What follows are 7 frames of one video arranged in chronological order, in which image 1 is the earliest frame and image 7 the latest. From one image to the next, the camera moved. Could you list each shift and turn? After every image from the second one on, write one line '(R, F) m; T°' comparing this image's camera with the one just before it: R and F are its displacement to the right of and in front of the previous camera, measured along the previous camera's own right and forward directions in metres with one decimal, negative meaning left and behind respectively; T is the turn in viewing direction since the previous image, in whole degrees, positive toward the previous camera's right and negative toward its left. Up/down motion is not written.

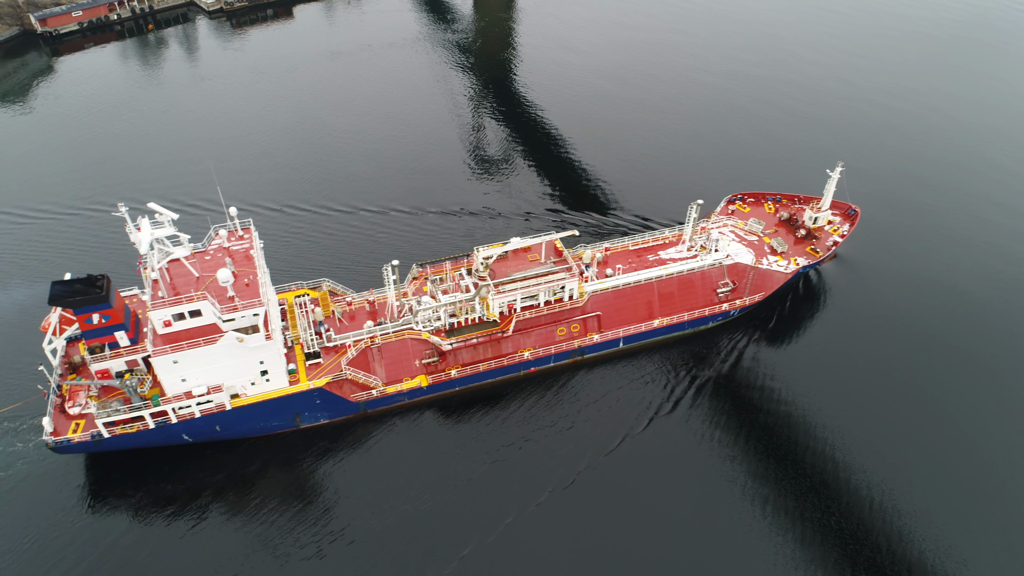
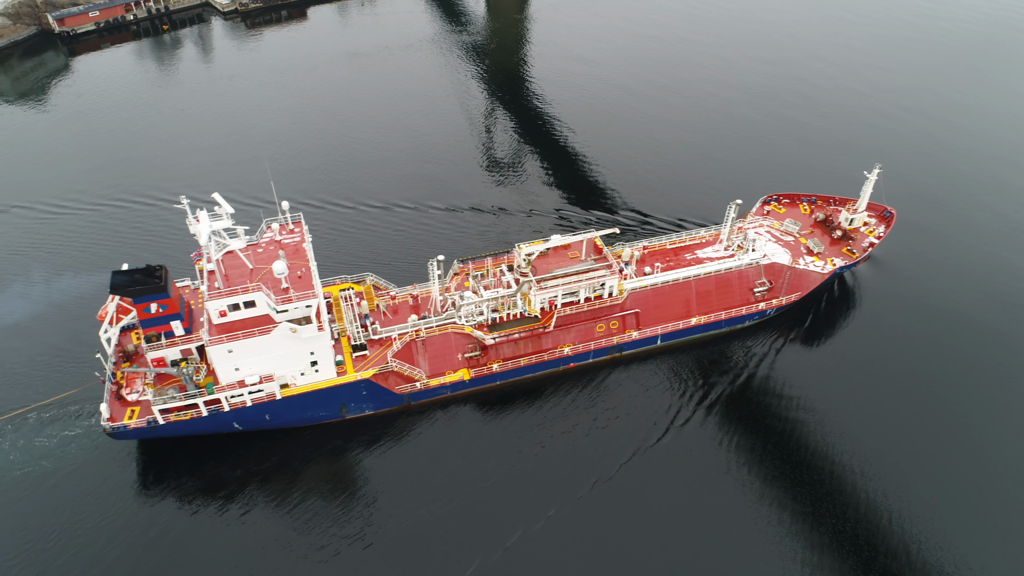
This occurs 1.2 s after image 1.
(-1.9, -0.6) m; -1°
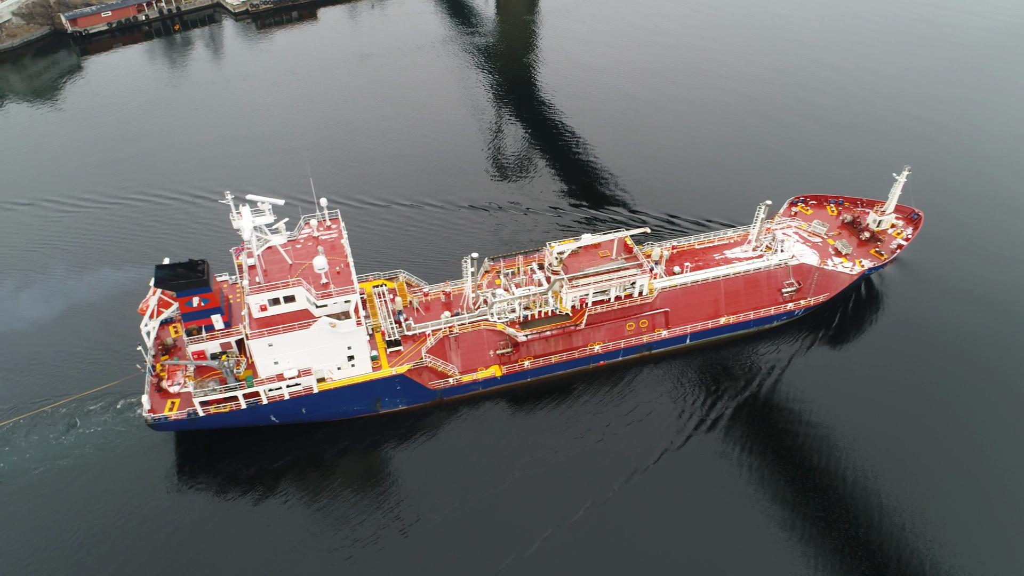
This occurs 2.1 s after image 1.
(-1.5, -0.4) m; -1°
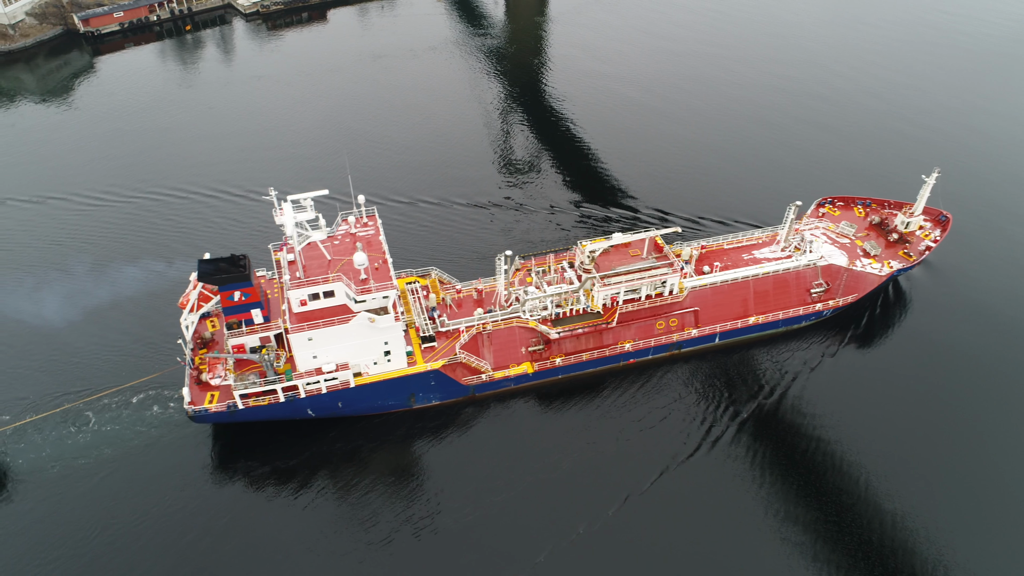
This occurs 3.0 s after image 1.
(-1.5, -0.4) m; -1°
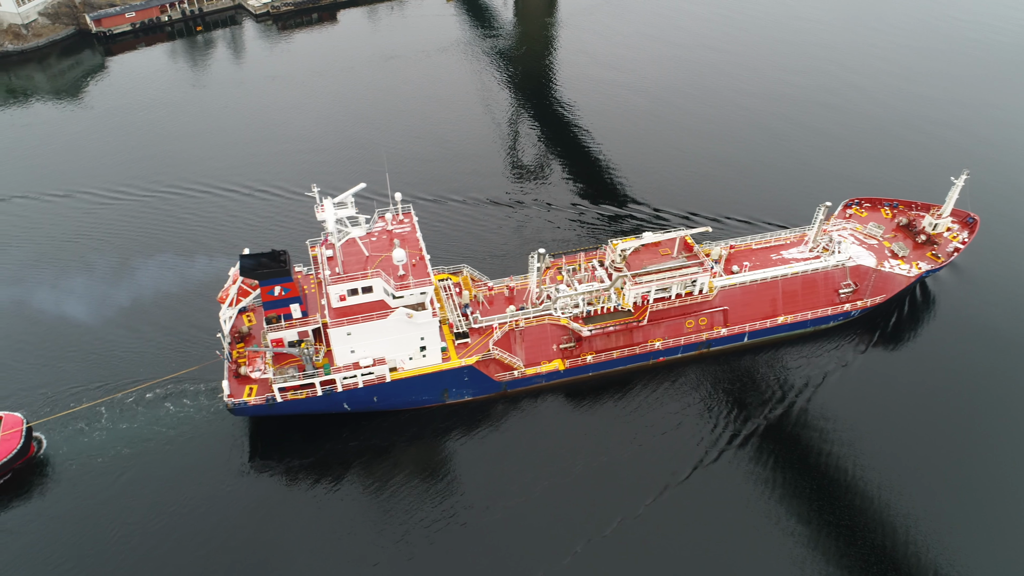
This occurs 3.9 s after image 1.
(-1.5, -0.4) m; -1°
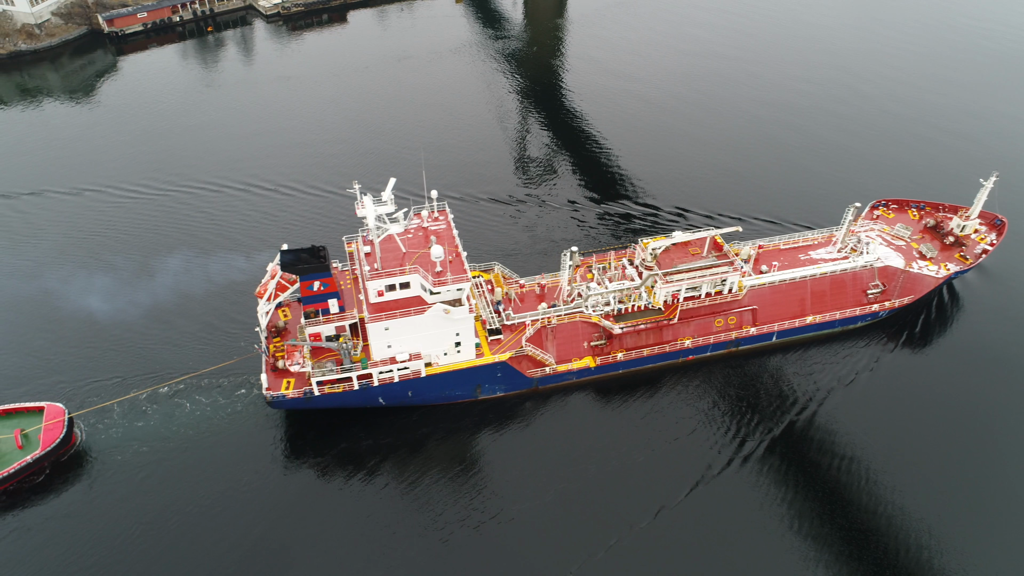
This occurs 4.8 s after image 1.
(-1.5, -0.5) m; -1°
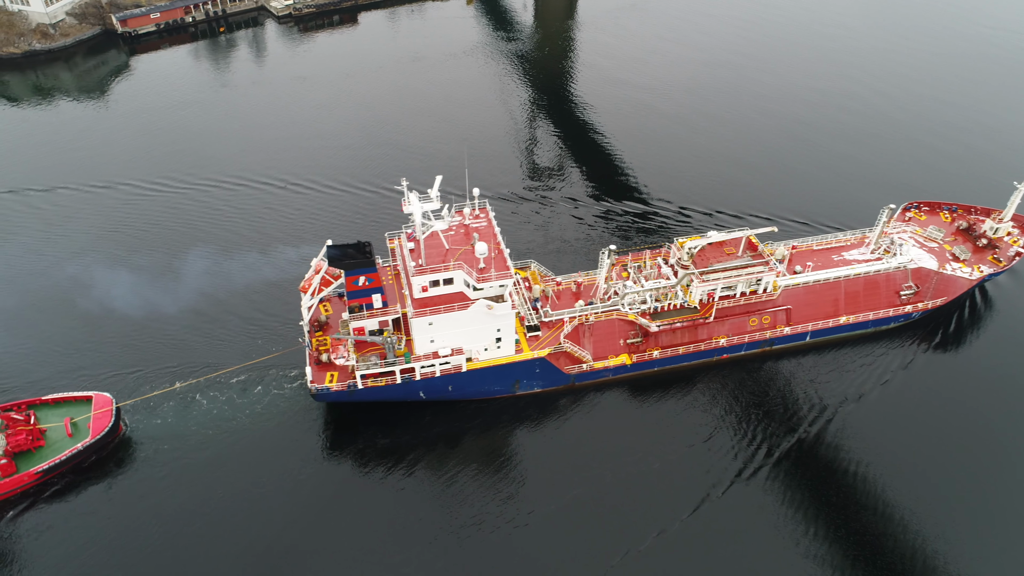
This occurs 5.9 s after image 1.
(-1.9, -0.5) m; -1°
